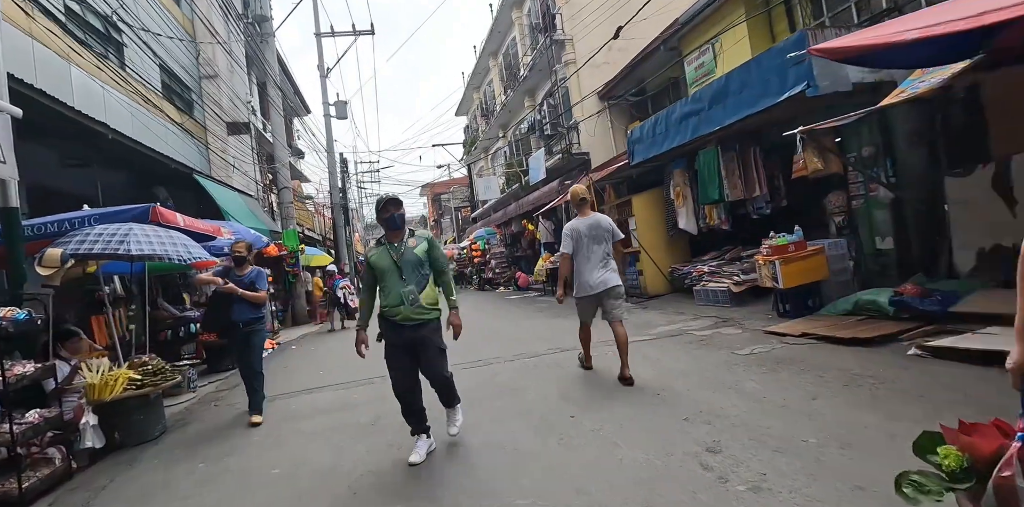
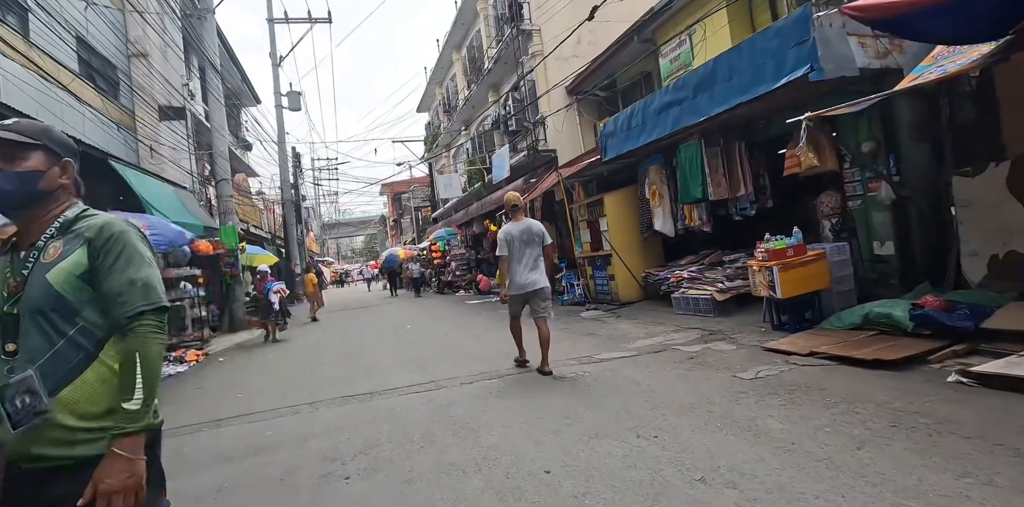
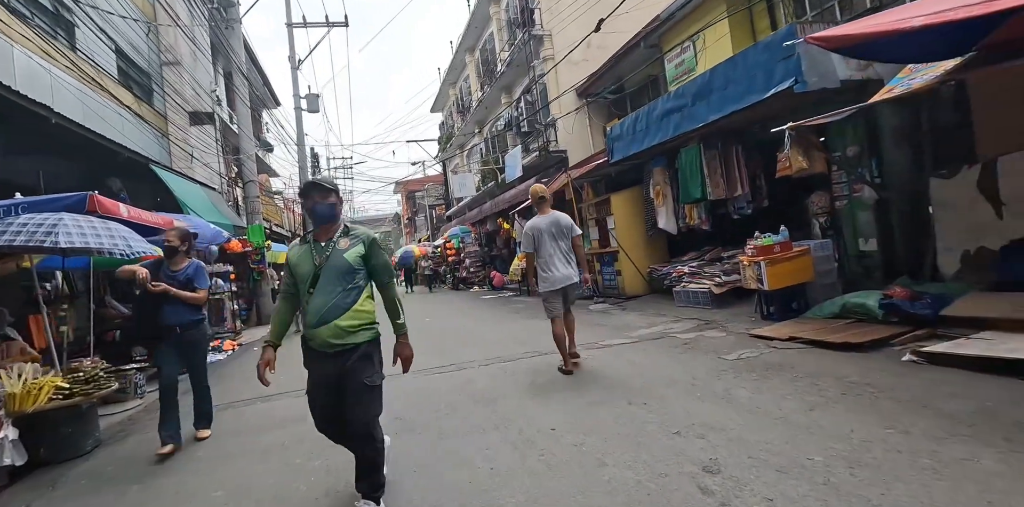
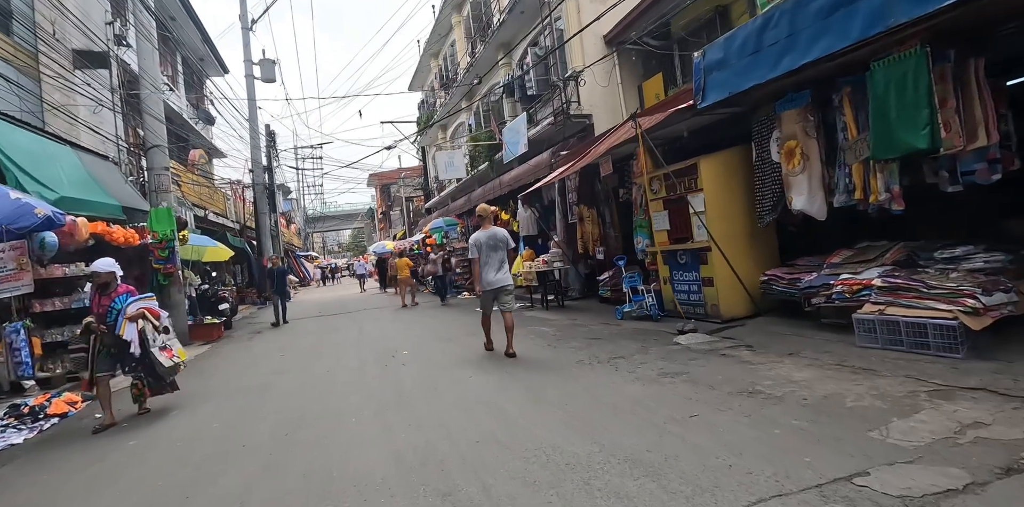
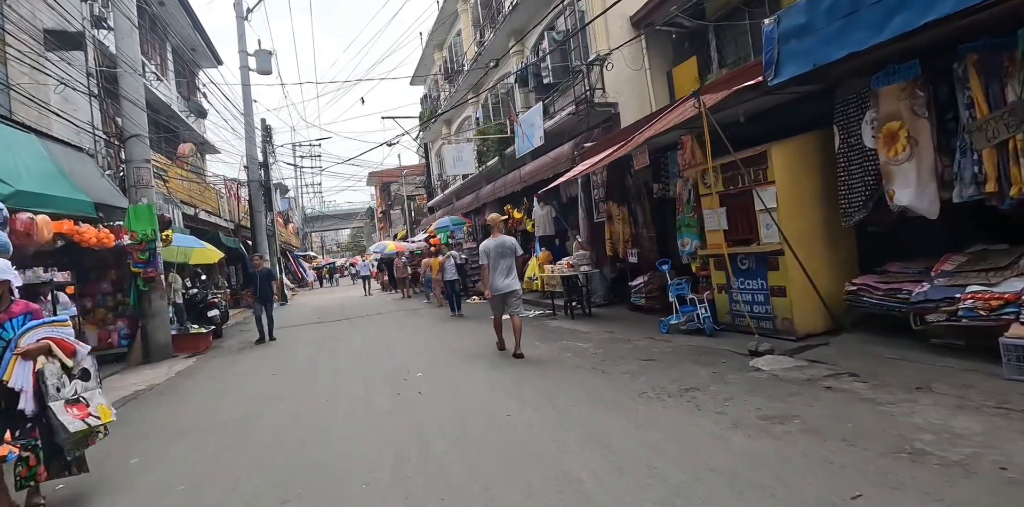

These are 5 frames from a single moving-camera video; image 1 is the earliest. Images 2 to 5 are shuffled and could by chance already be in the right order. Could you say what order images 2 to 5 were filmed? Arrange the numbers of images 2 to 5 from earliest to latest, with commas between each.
3, 2, 4, 5
